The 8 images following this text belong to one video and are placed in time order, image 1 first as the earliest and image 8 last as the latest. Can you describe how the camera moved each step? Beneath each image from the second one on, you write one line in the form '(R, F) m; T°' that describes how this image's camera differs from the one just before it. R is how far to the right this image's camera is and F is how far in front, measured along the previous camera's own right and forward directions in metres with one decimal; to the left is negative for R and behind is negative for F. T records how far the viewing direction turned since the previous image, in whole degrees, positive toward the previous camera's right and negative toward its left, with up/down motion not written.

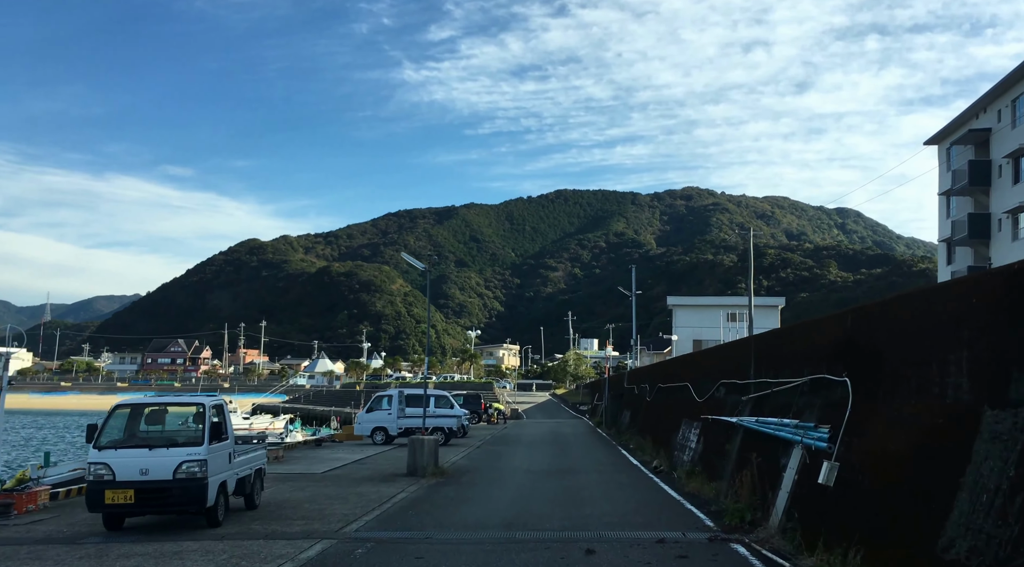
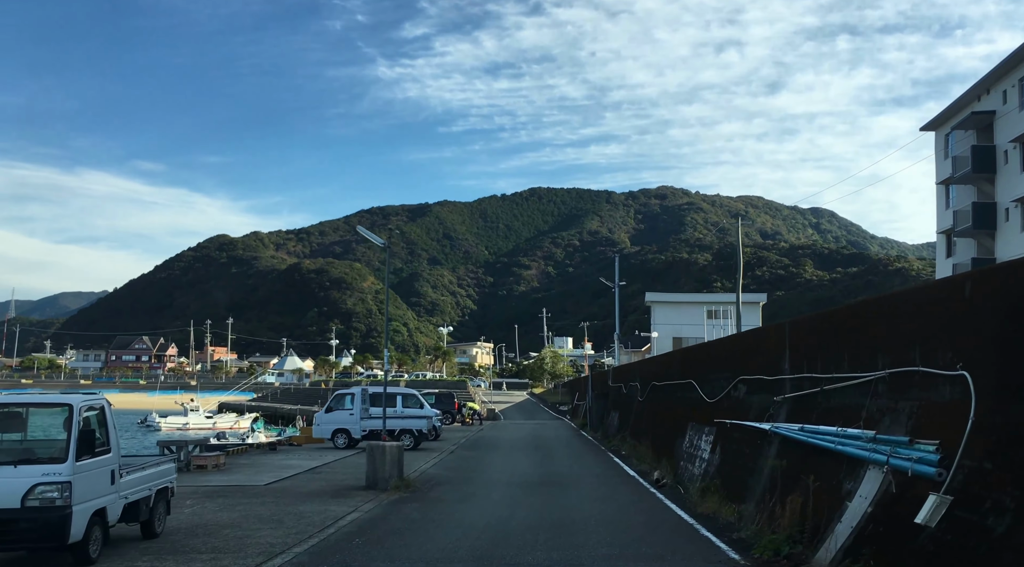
(-0.1, +2.5) m; +2°
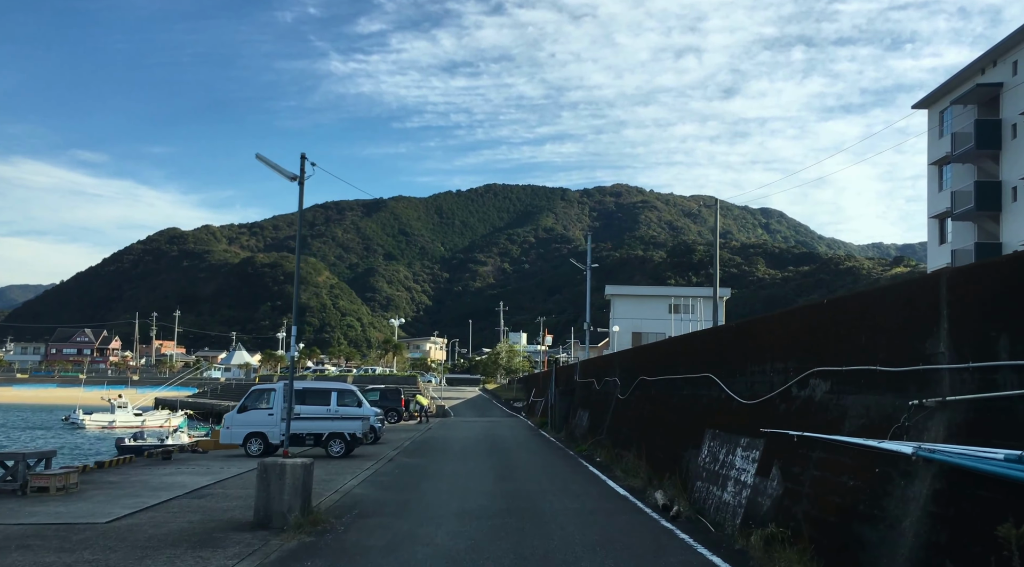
(-0.1, +4.3) m; +3°
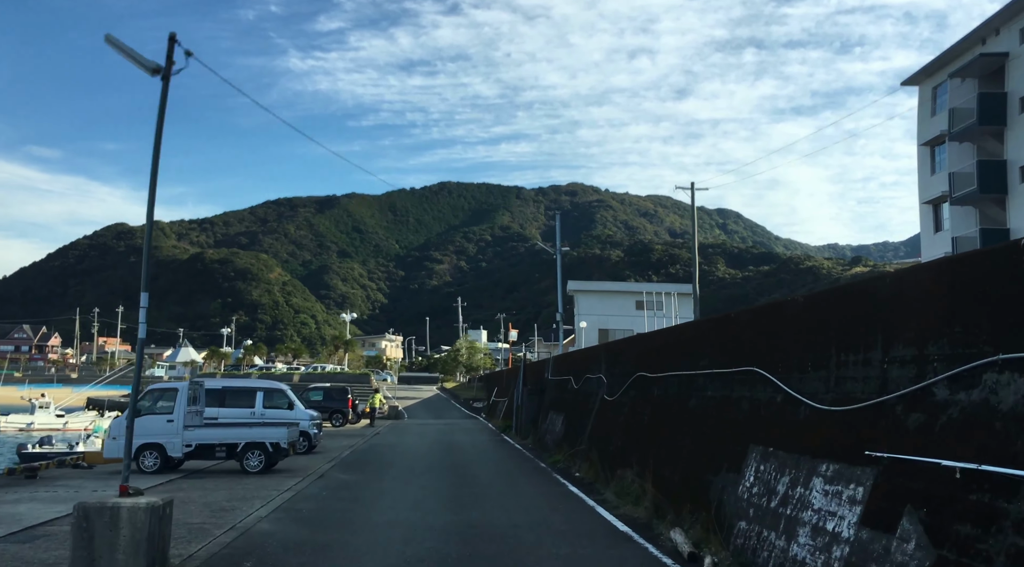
(-0.1, +3.5) m; +3°
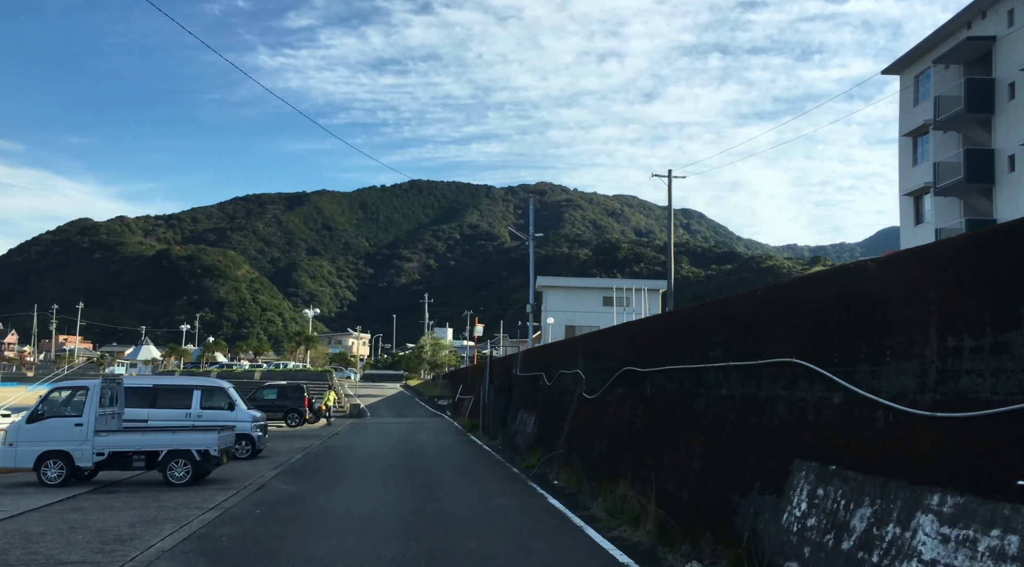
(0.0, +2.1) m; +2°
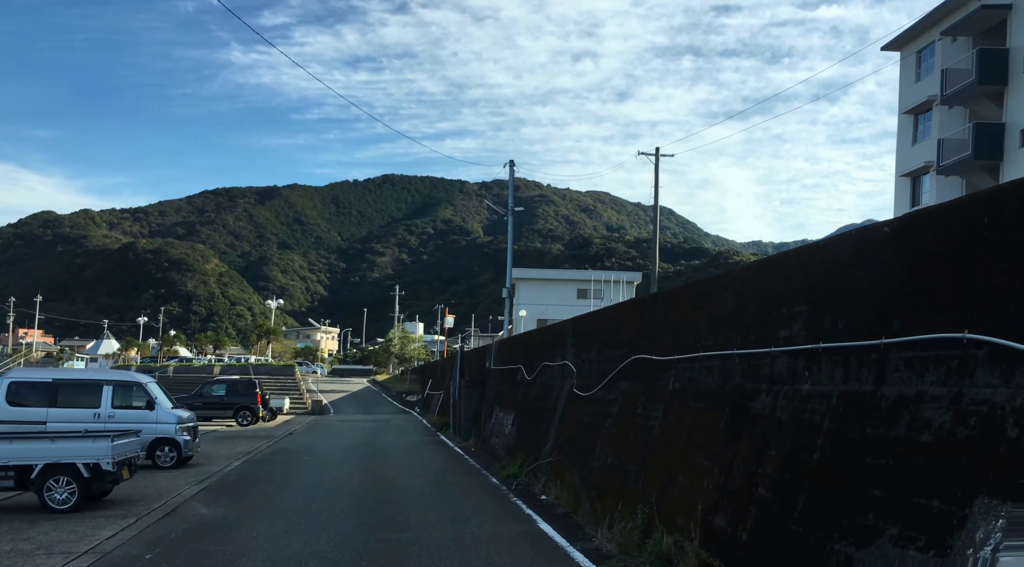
(-0.1, +2.8) m; +2°
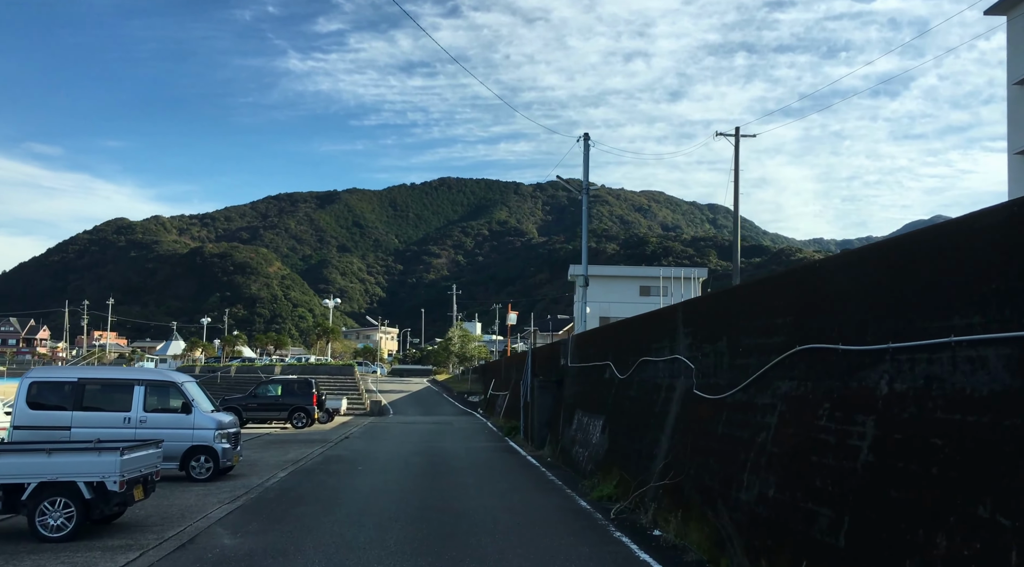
(-0.6, +2.5) m; -4°
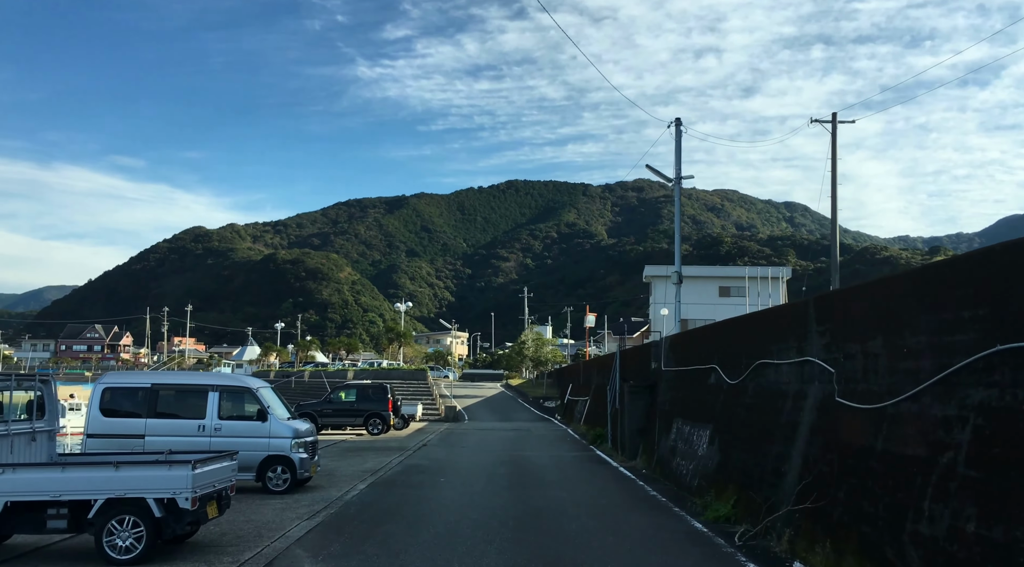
(-0.5, +1.2) m; -5°
